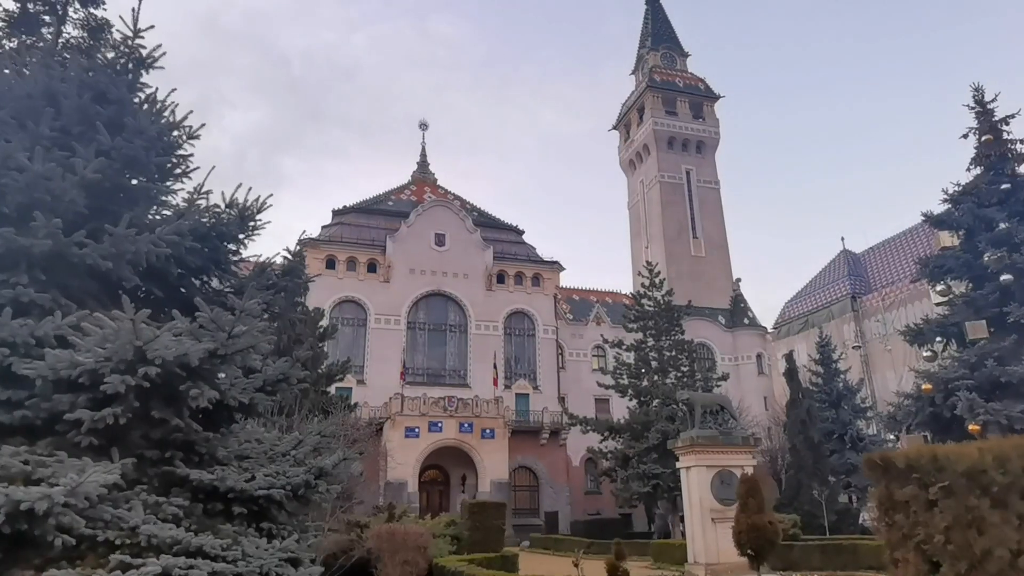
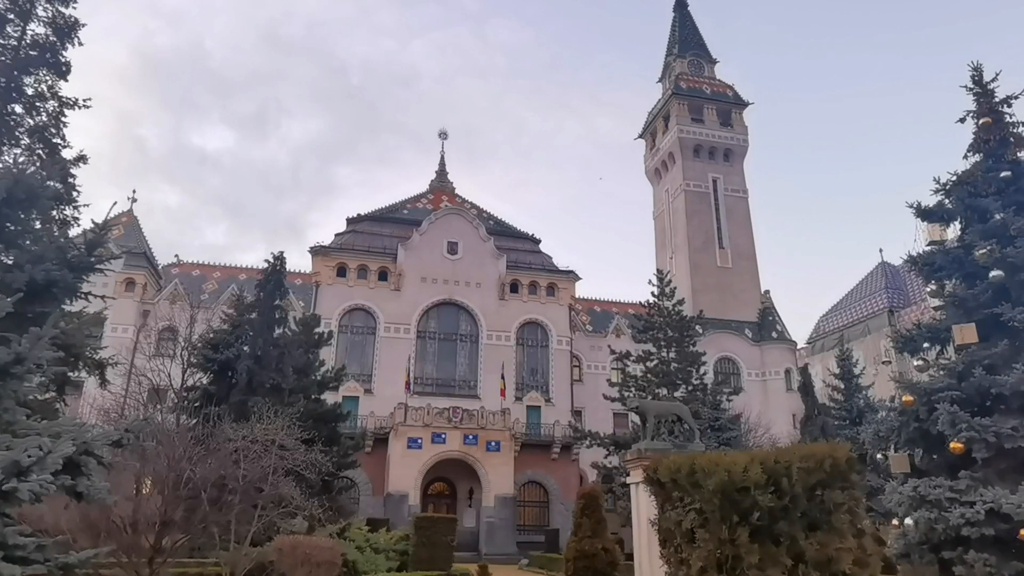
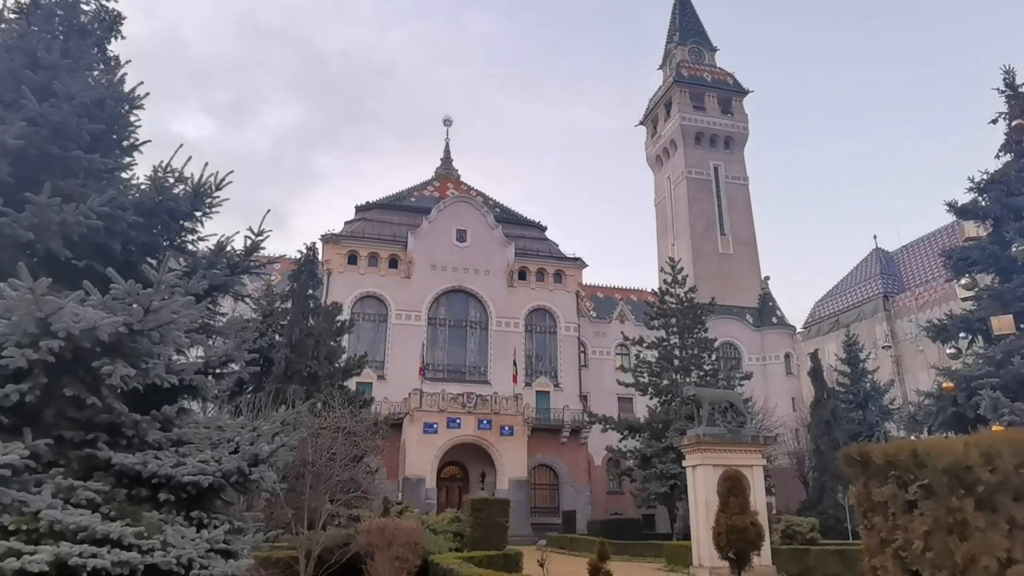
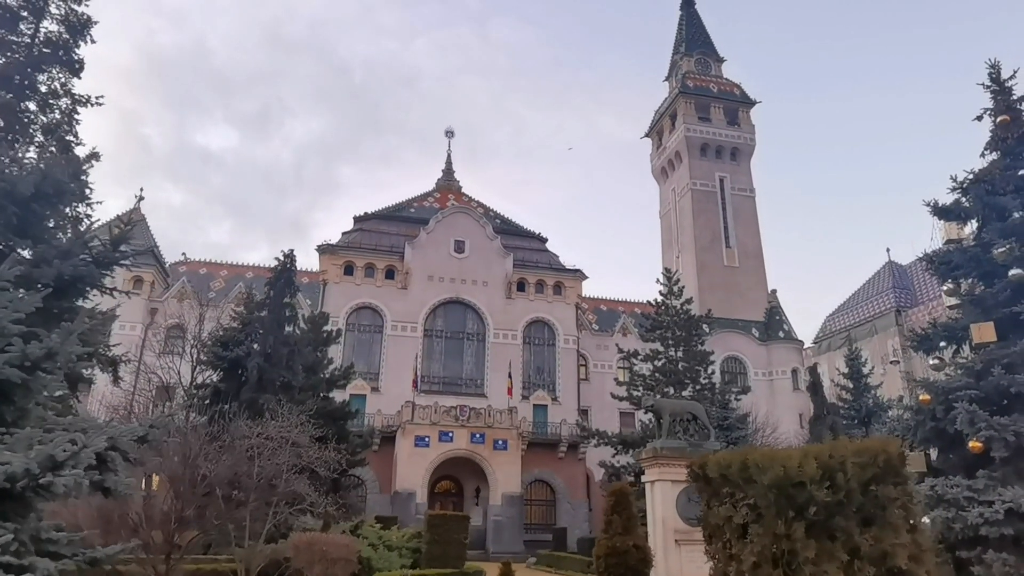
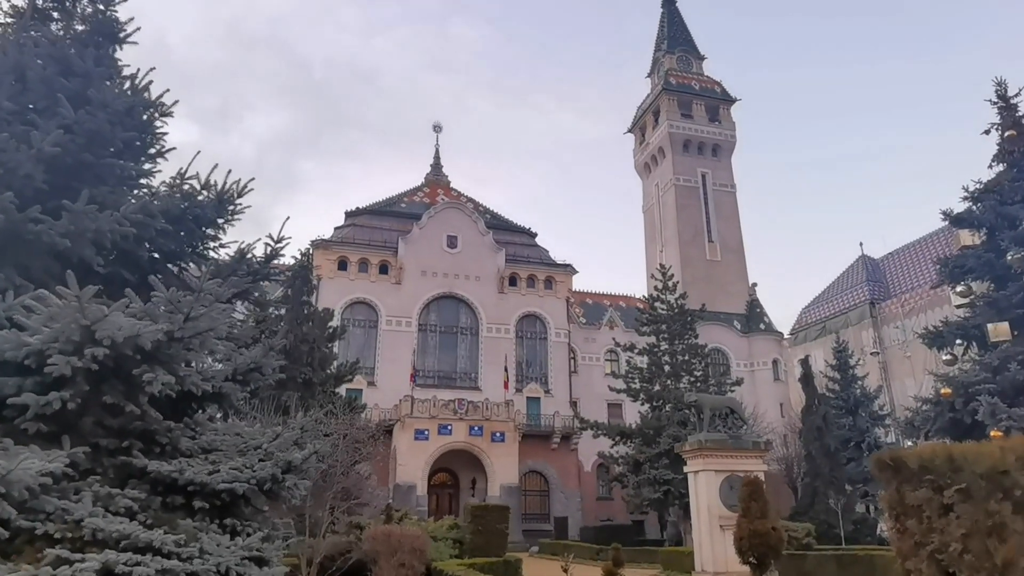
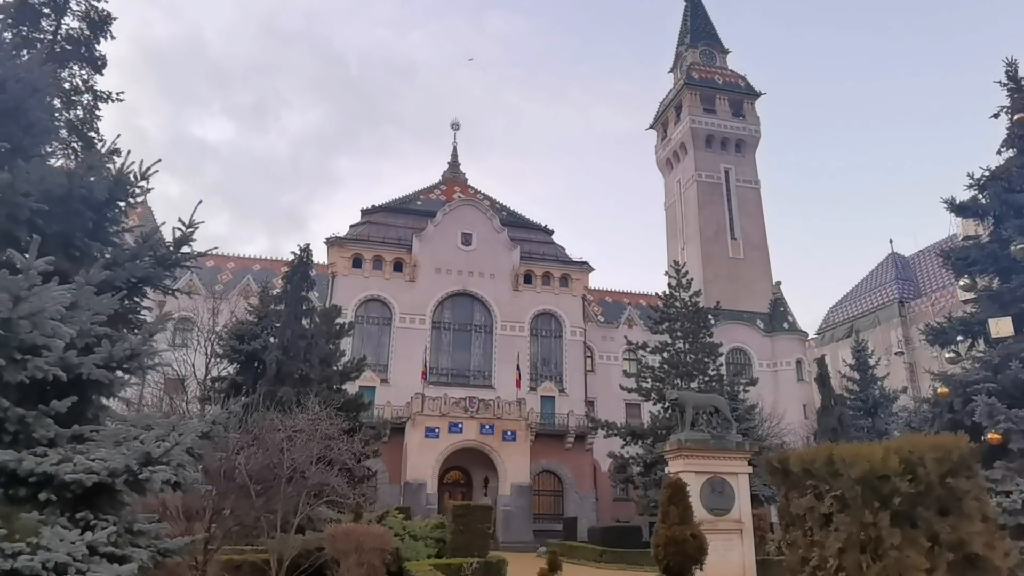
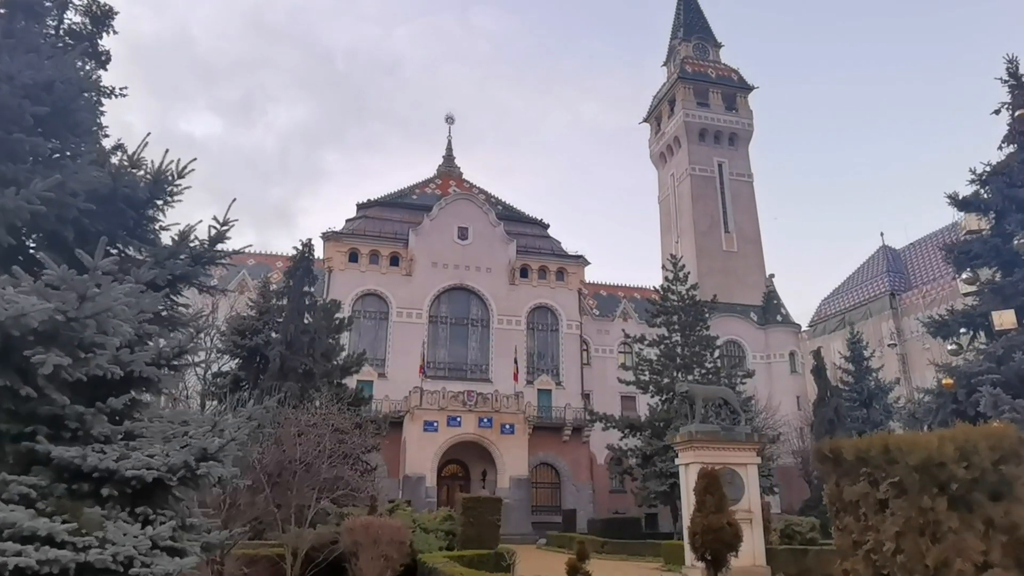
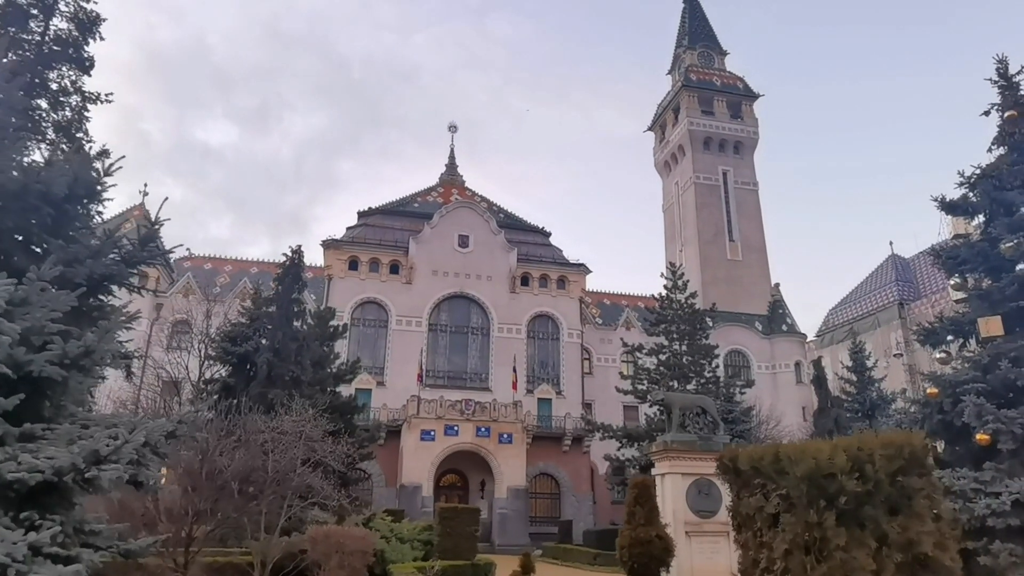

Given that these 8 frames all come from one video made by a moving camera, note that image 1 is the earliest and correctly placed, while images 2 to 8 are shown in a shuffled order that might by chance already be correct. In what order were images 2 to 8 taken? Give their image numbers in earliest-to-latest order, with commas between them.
5, 3, 7, 6, 8, 4, 2
